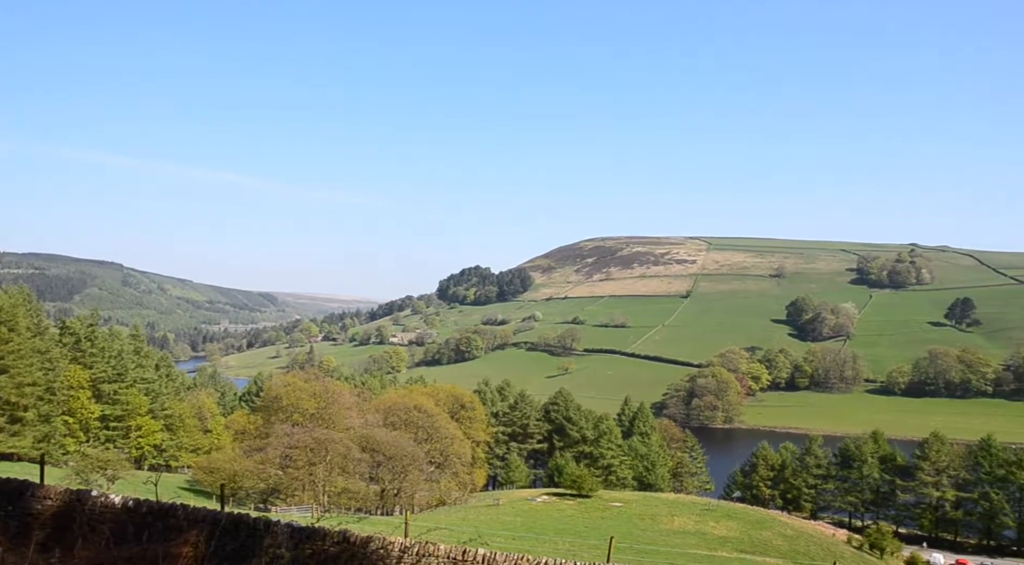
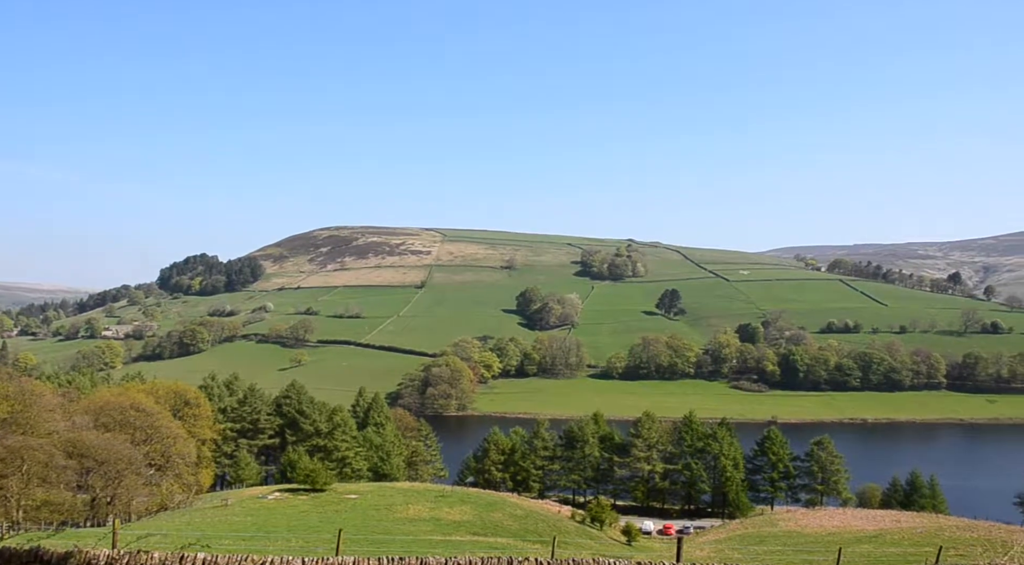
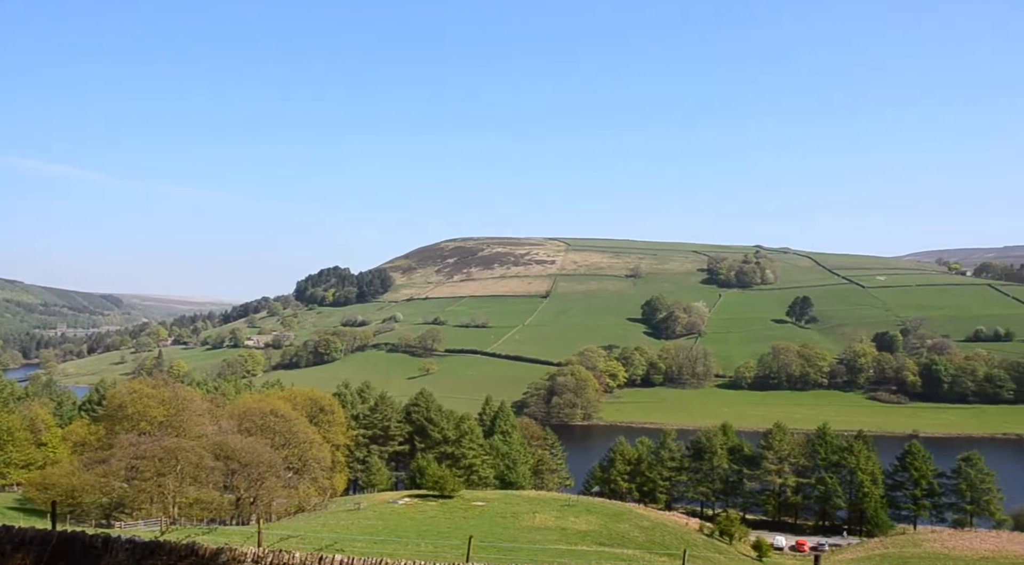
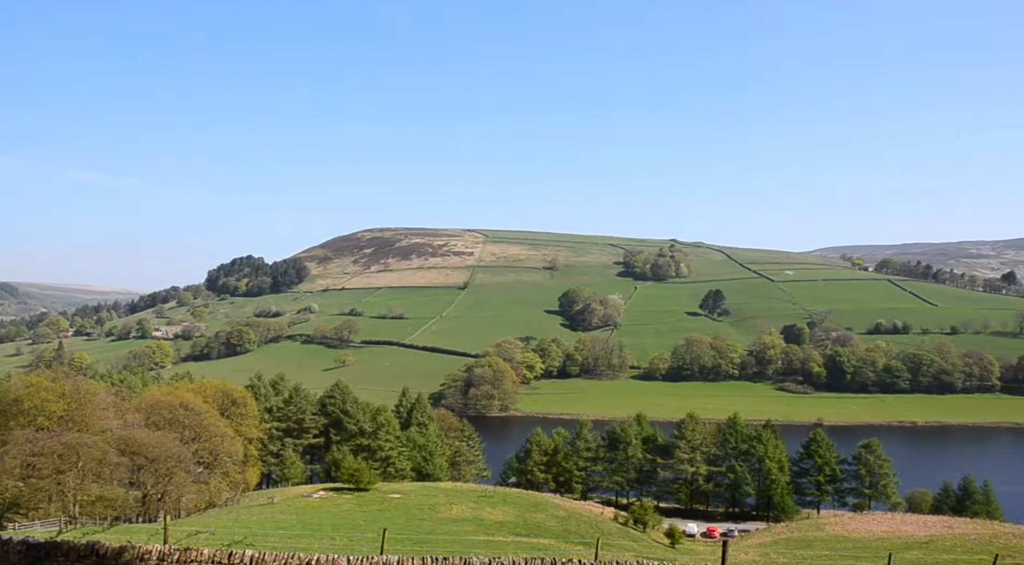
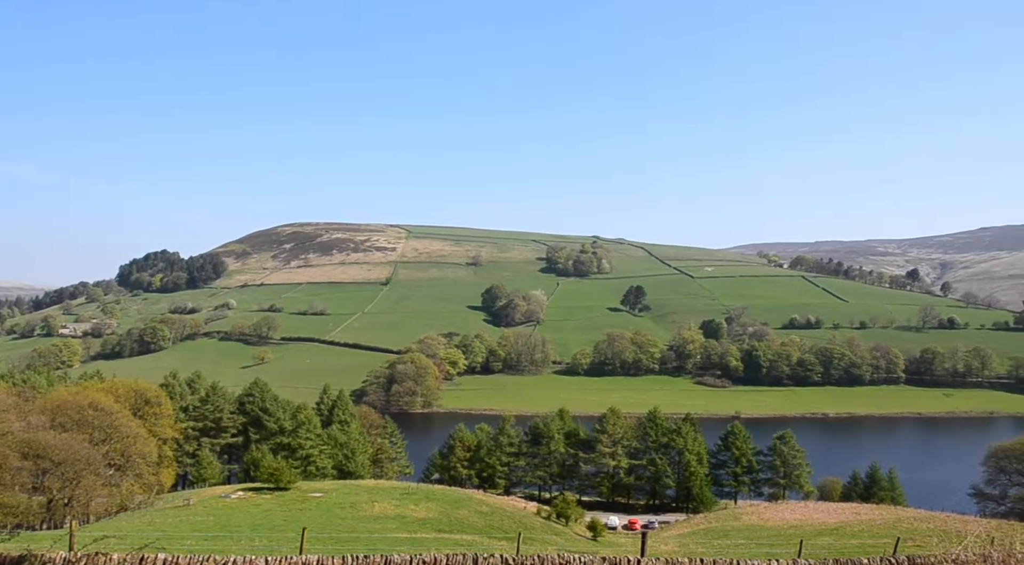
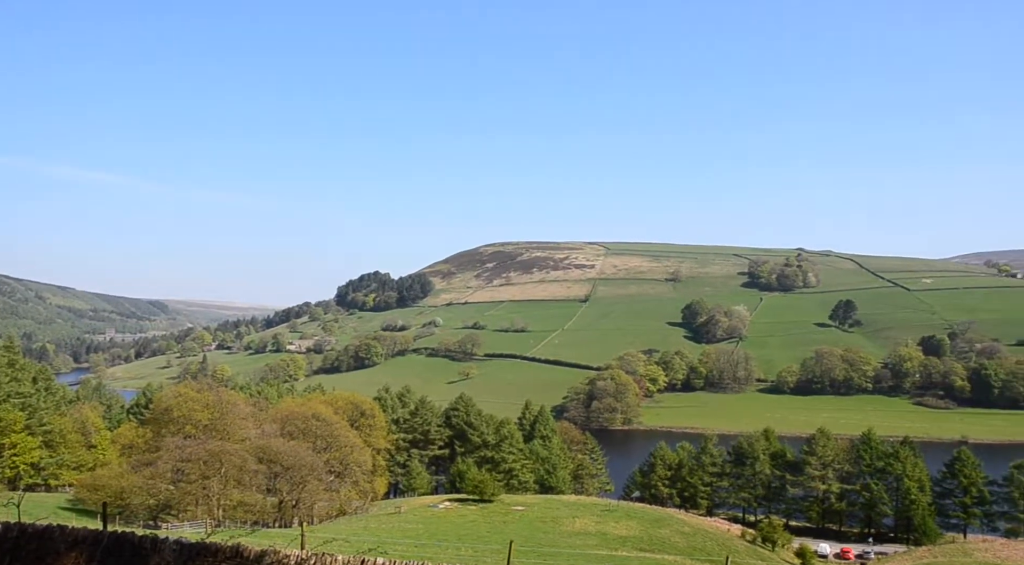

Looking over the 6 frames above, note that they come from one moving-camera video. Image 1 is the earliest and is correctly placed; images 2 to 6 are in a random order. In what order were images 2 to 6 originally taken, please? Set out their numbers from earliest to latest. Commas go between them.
6, 3, 4, 2, 5
